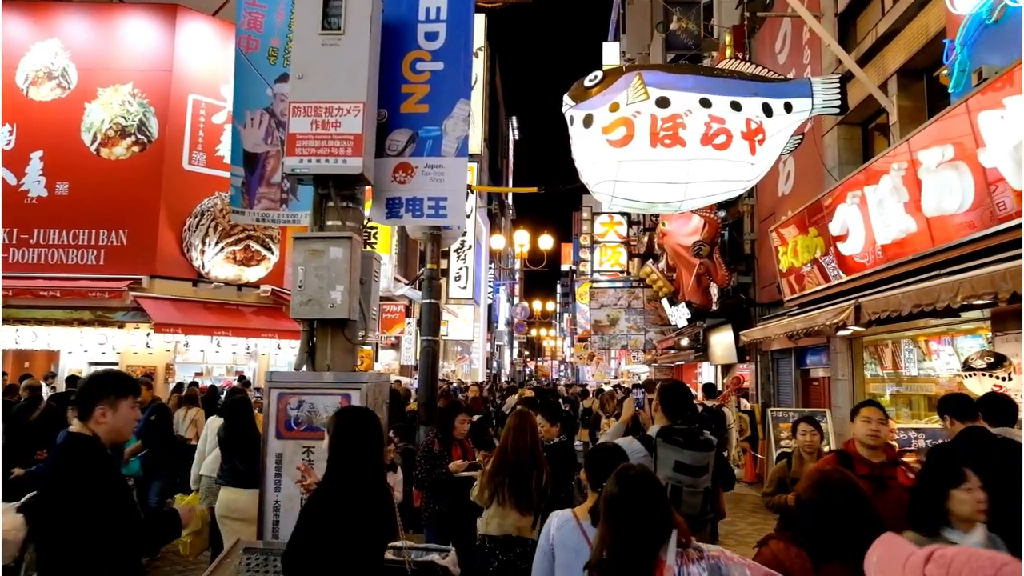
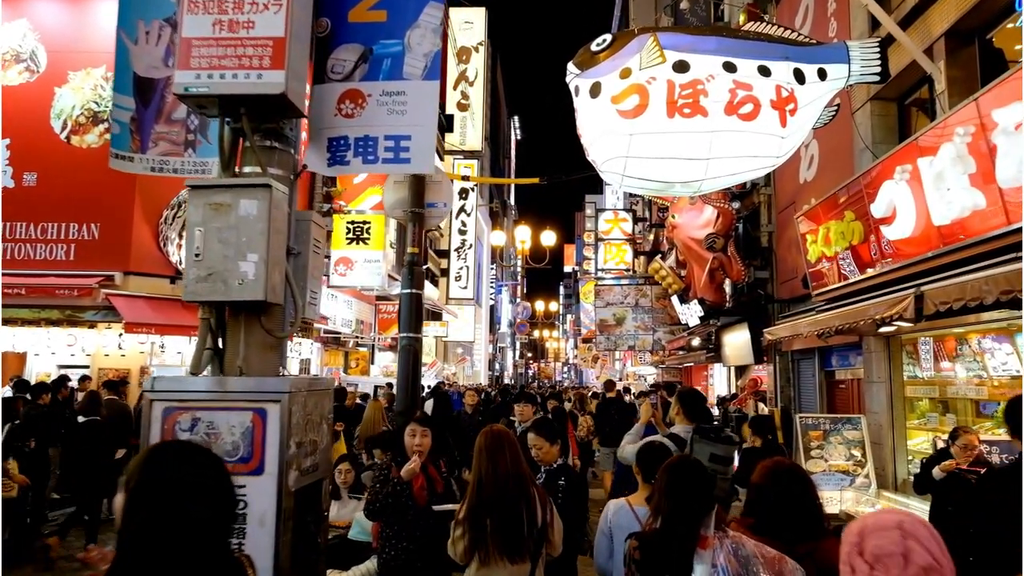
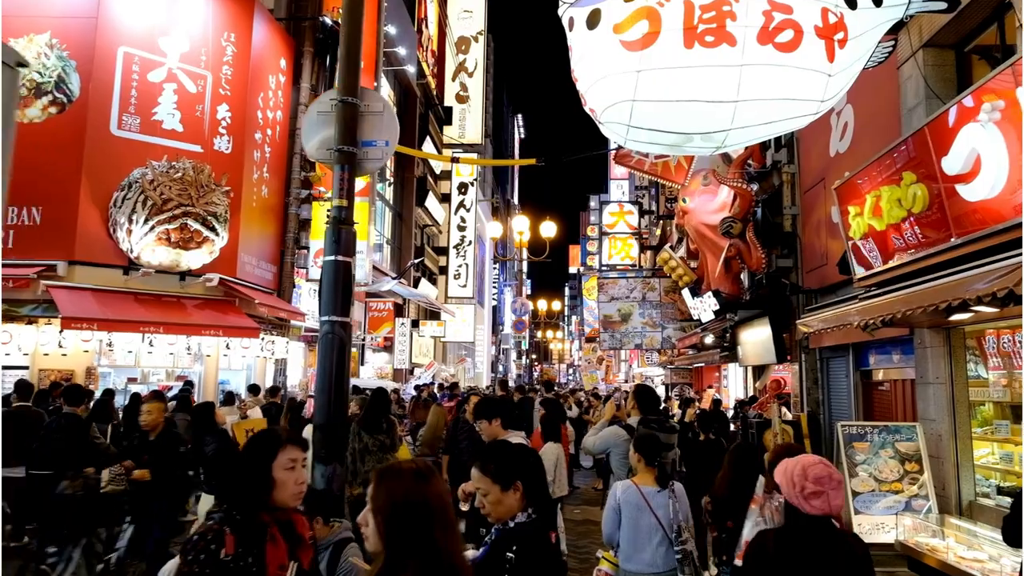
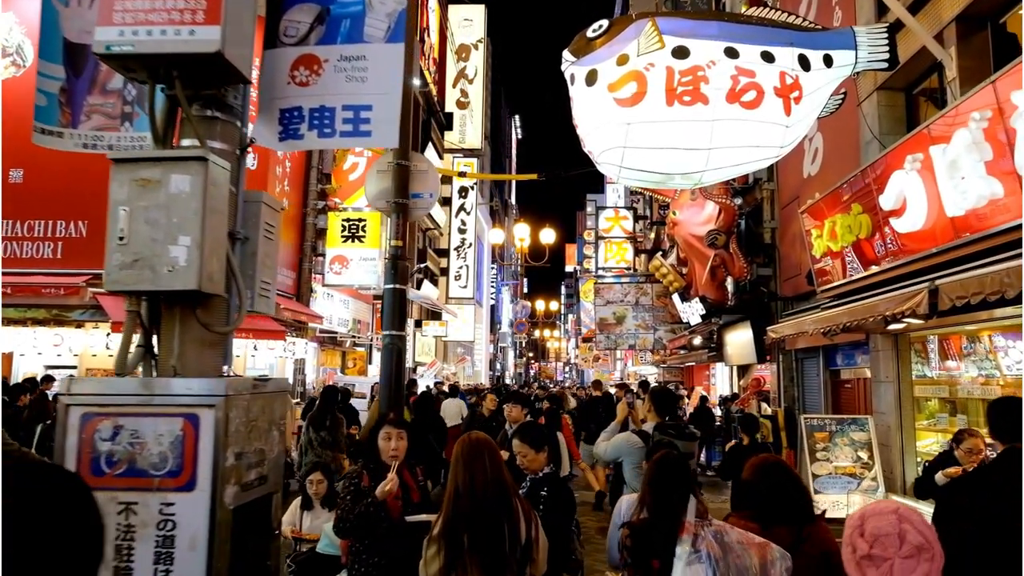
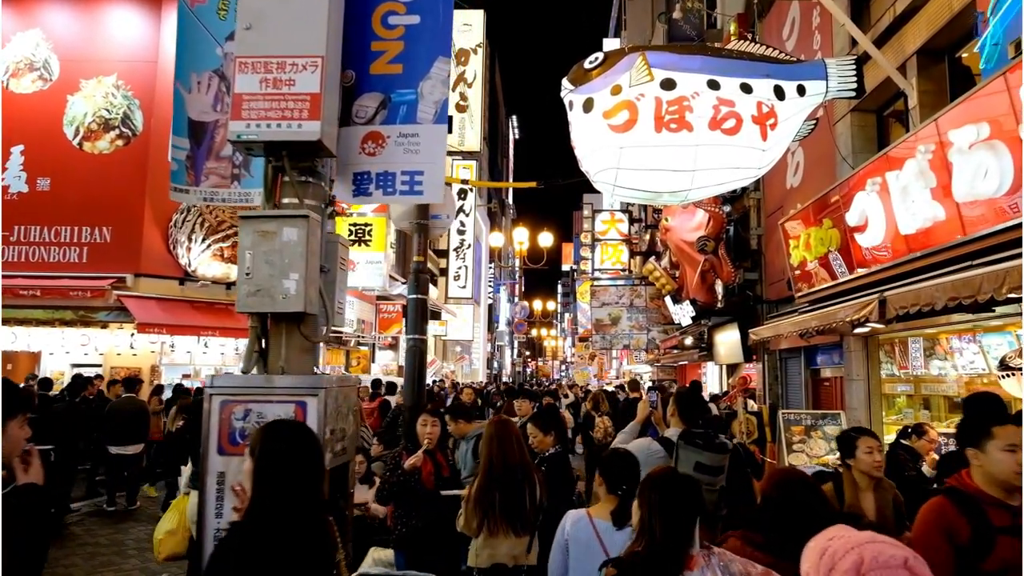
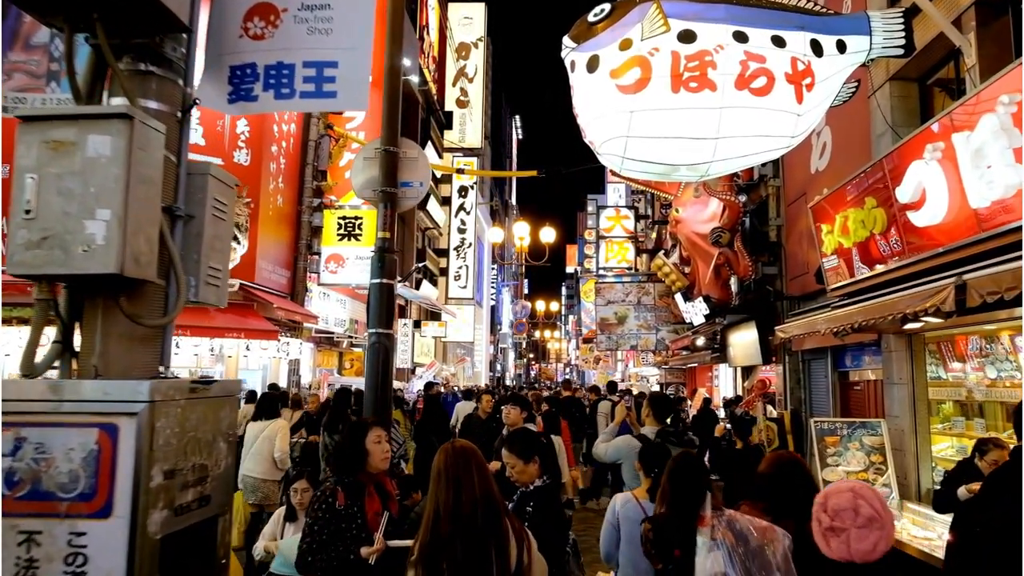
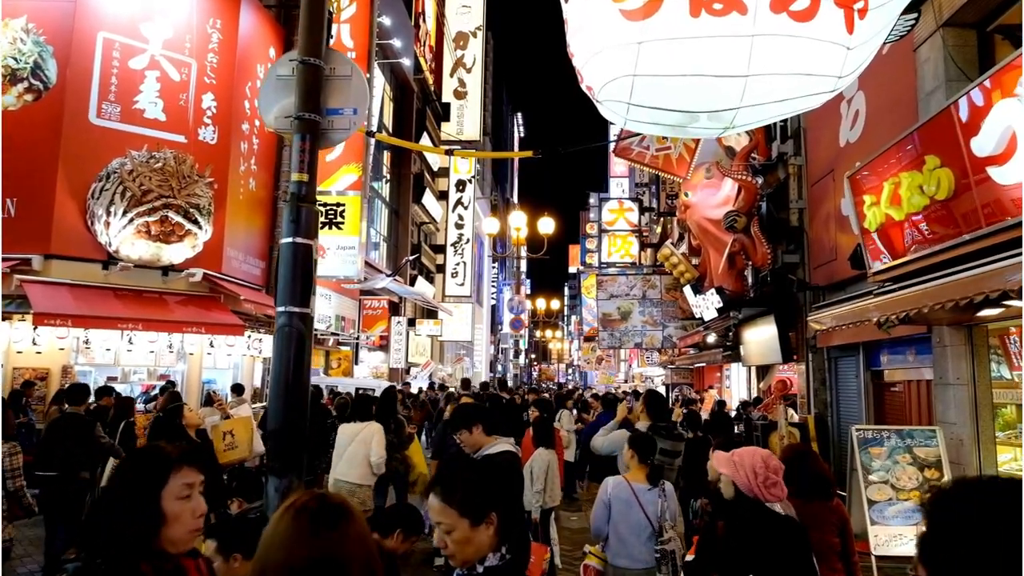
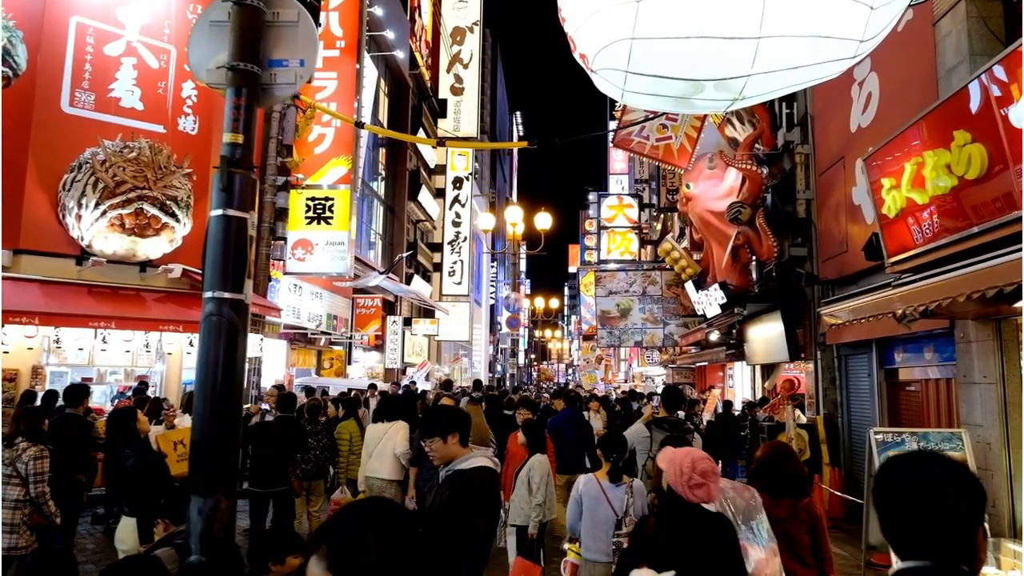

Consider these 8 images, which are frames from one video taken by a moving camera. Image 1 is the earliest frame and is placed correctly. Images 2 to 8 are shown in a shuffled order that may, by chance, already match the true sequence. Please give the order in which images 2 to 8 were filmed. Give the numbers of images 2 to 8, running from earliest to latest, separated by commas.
5, 2, 4, 6, 3, 7, 8
